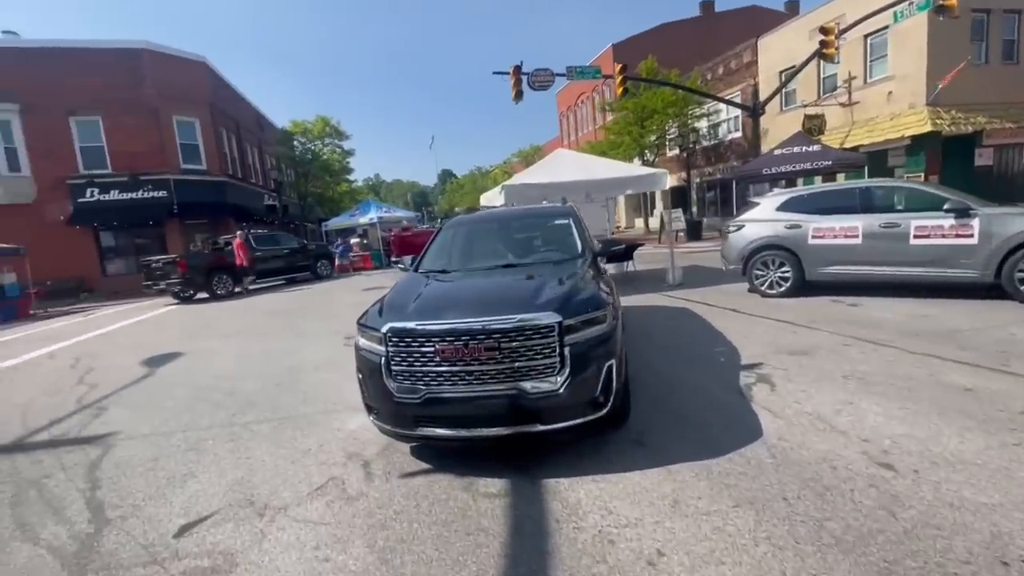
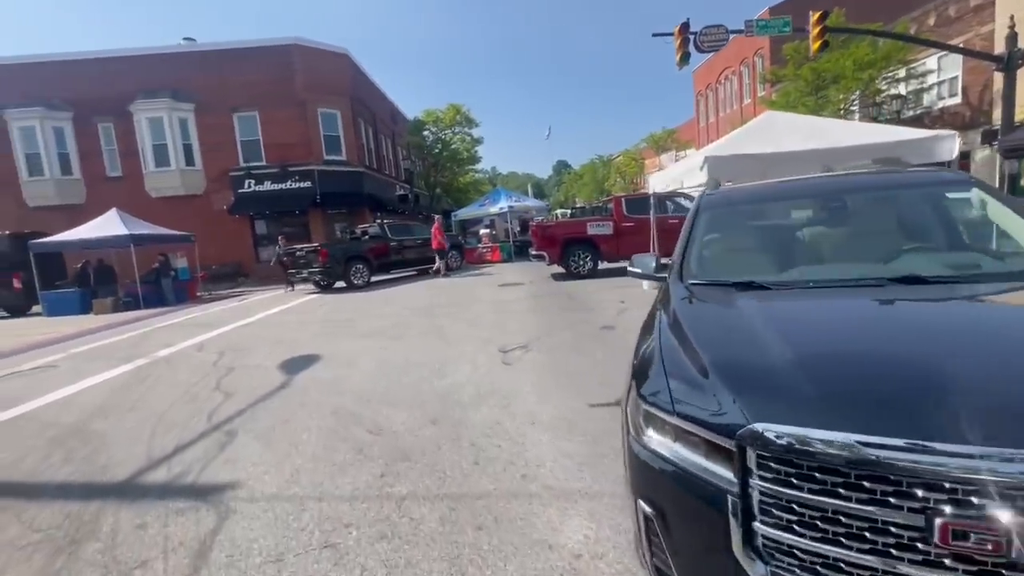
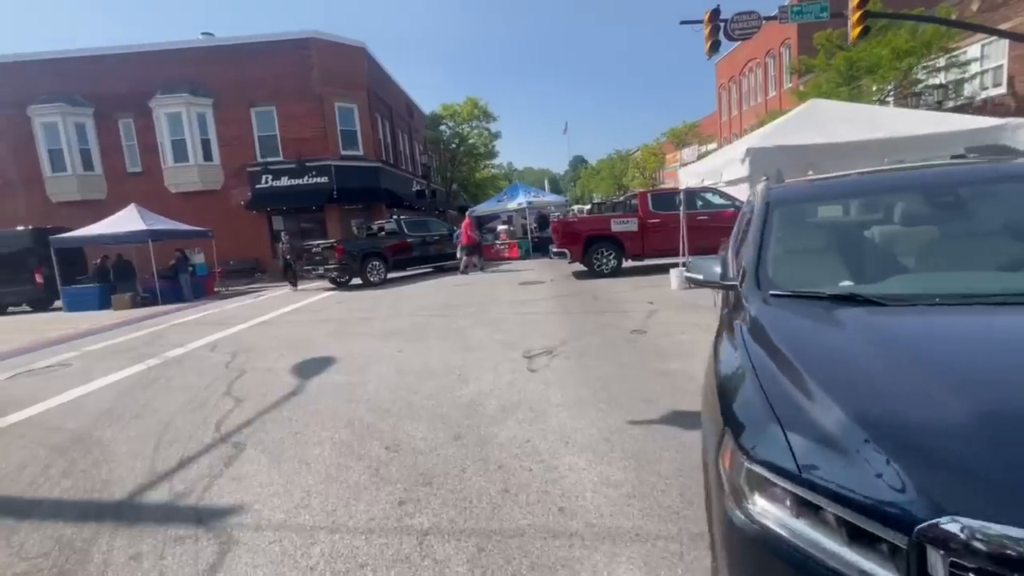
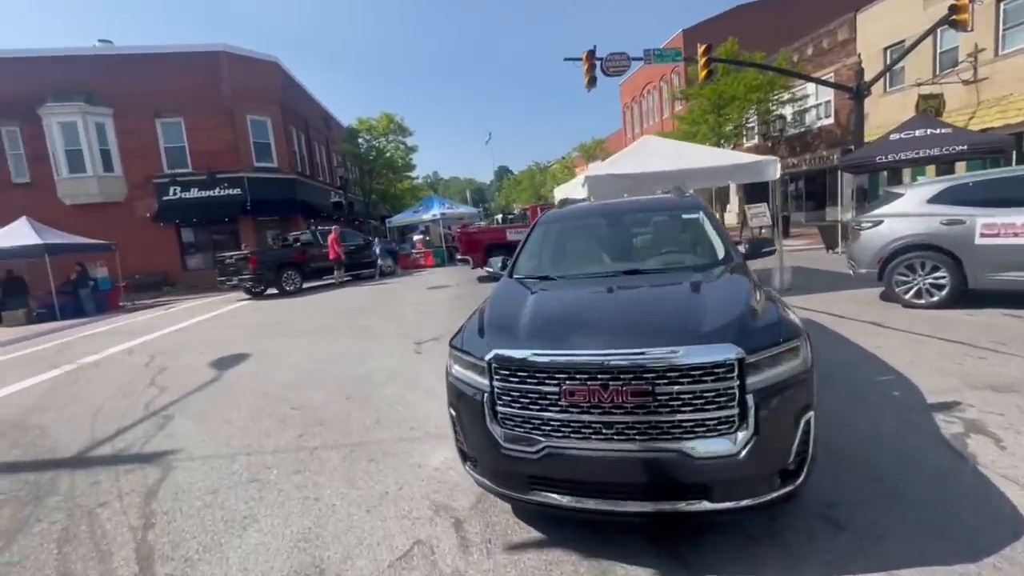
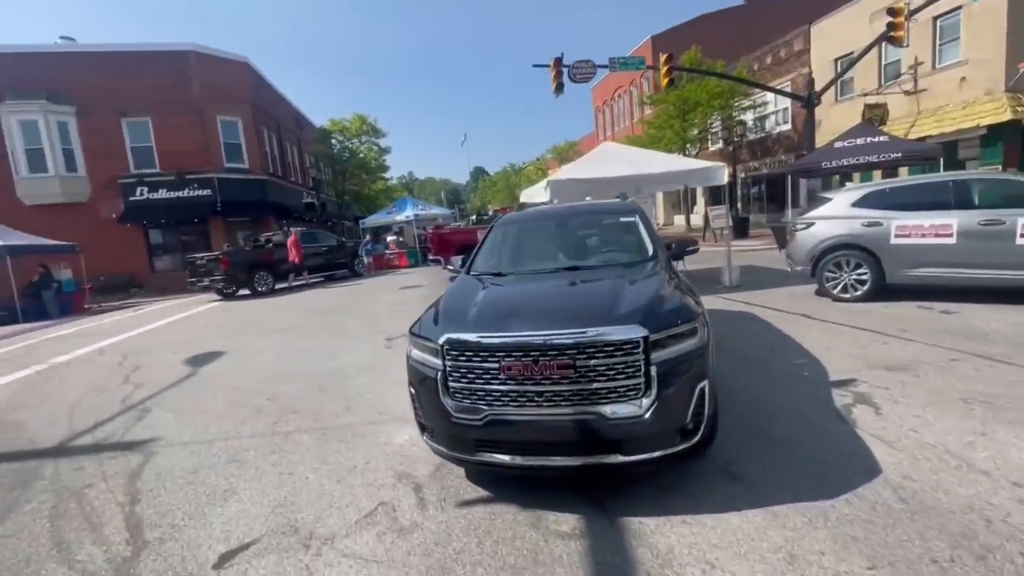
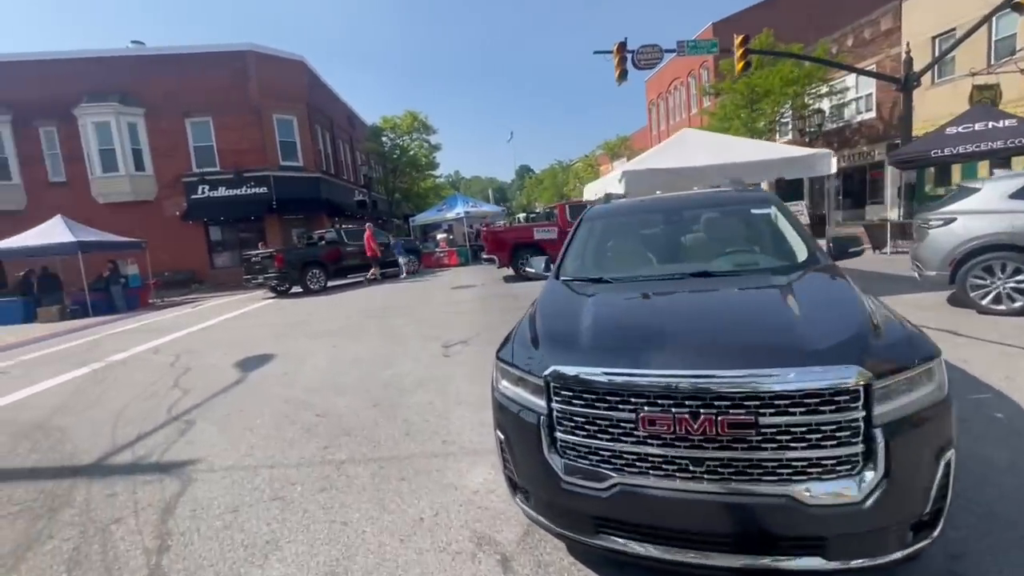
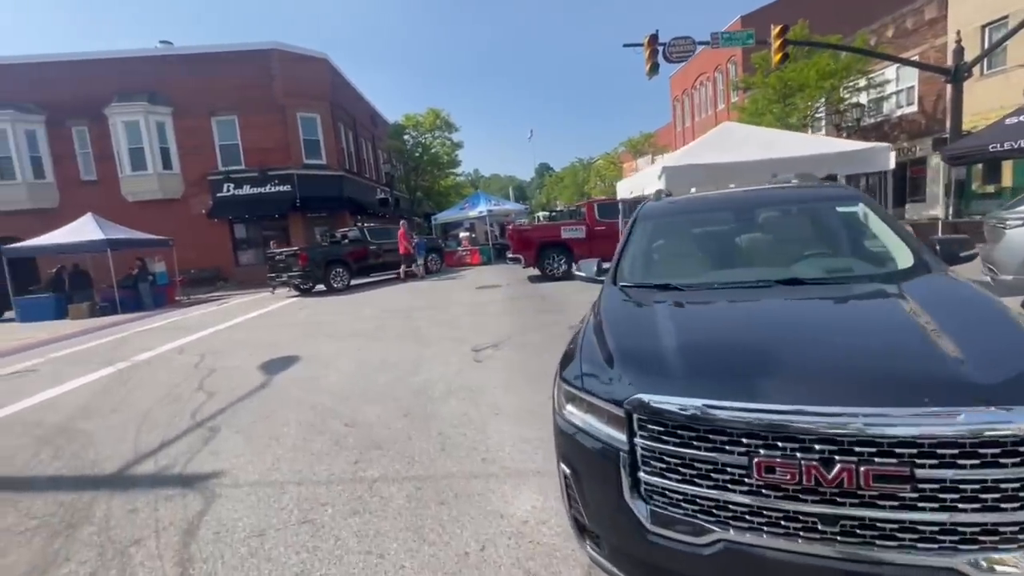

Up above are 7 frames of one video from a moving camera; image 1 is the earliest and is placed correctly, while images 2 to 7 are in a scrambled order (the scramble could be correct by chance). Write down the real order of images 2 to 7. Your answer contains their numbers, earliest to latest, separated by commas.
5, 4, 6, 7, 2, 3
